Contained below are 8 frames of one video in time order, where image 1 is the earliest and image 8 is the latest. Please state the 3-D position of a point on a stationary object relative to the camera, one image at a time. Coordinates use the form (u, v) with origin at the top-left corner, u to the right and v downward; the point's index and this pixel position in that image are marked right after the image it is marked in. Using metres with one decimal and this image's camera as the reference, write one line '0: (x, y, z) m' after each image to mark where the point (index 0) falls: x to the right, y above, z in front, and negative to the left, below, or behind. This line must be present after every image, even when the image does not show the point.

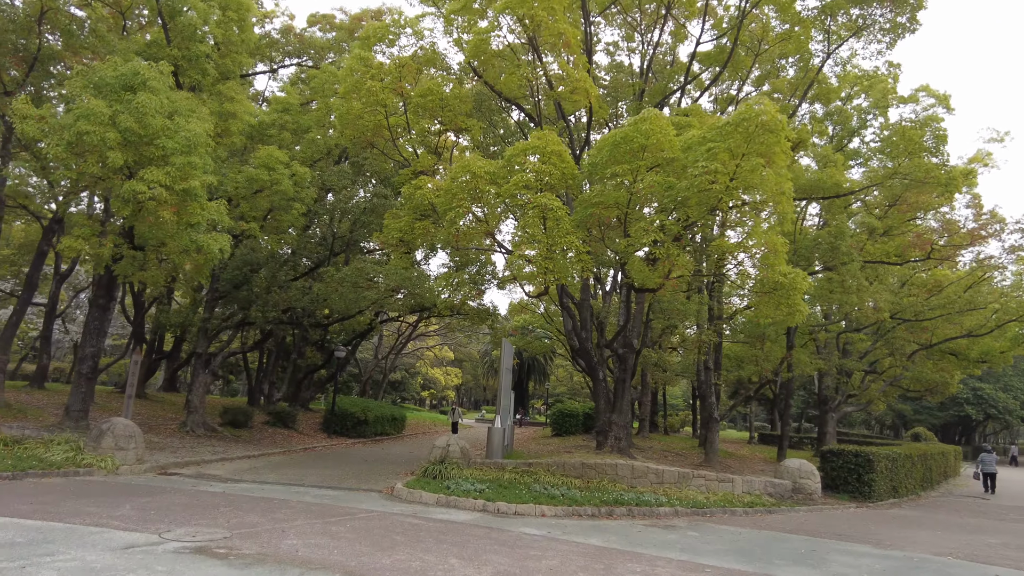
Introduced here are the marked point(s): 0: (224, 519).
0: (-3.3, -2.6, +7.4) m
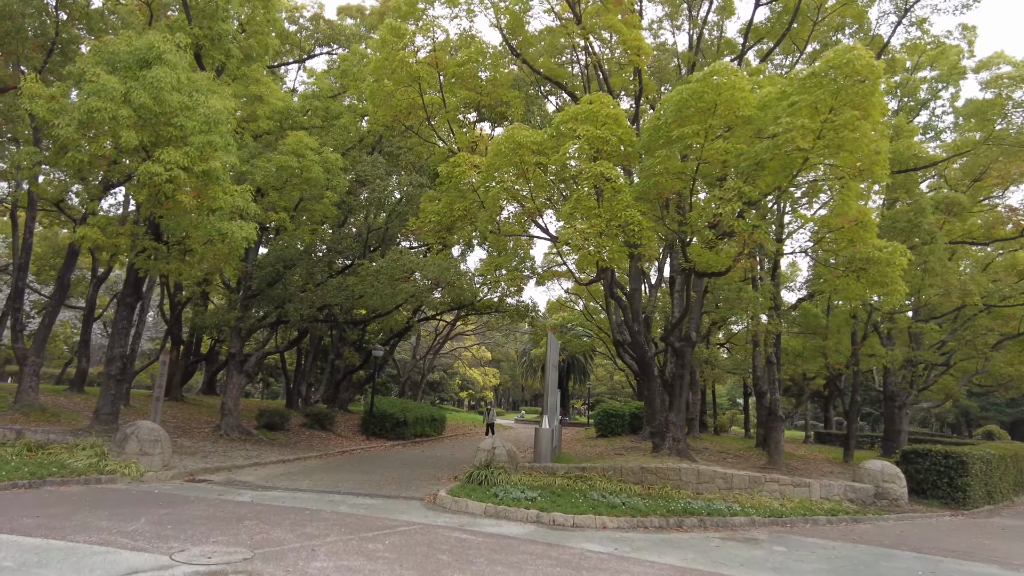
0: (-2.6, -2.5, +6.6) m
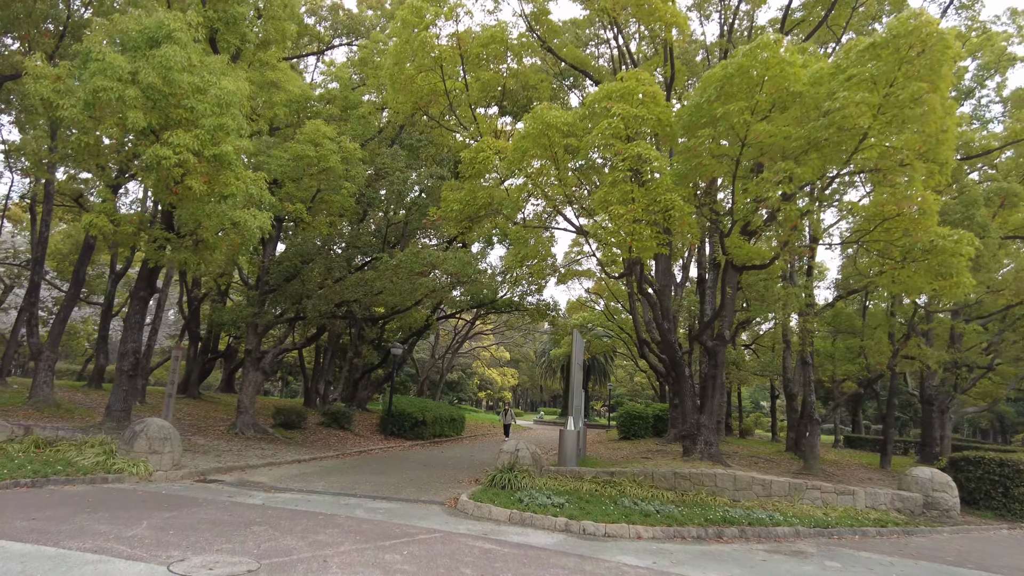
0: (-2.4, -2.4, +6.1) m
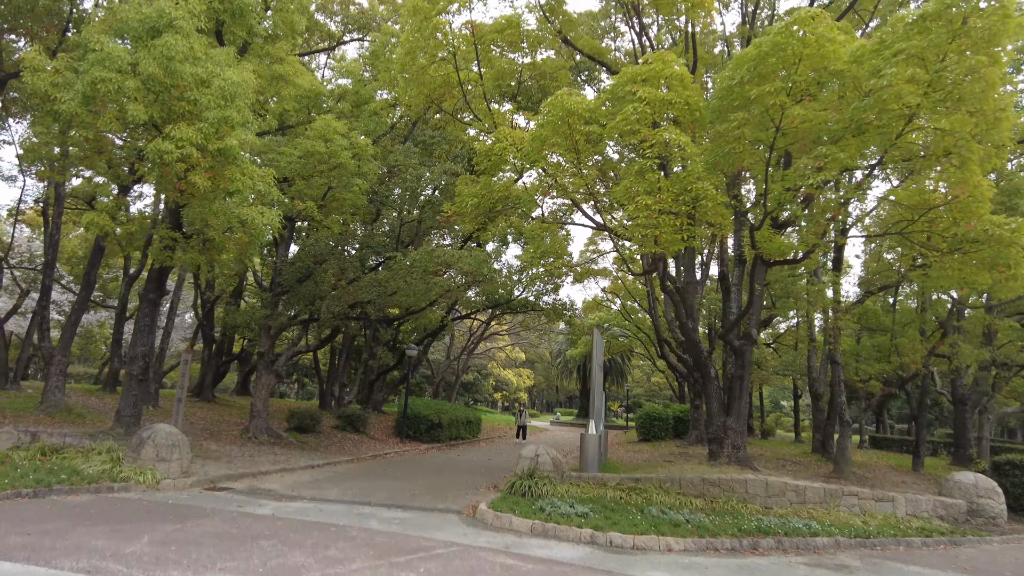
0: (-2.2, -2.4, +5.7) m
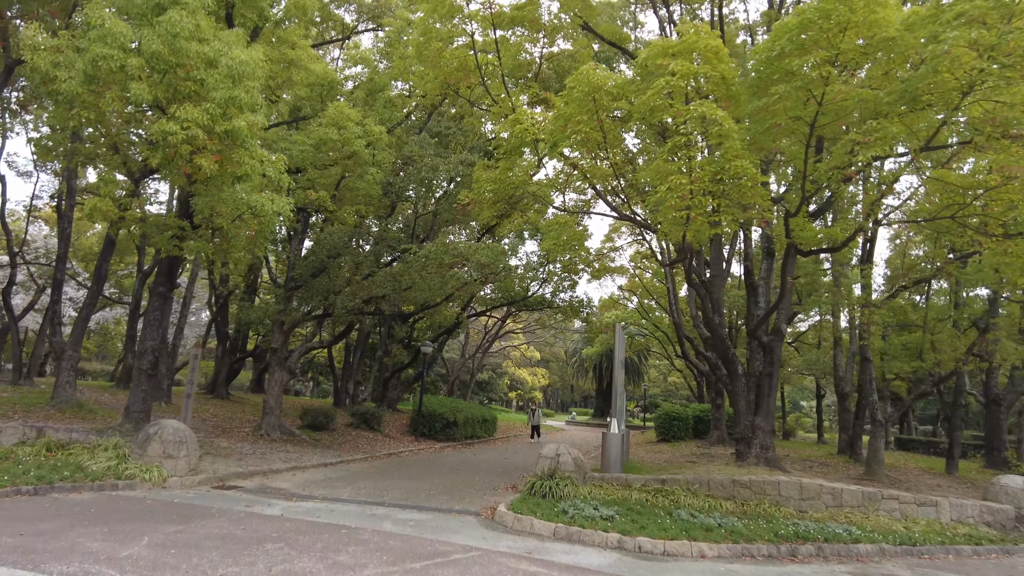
0: (-2.0, -2.2, +5.3) m
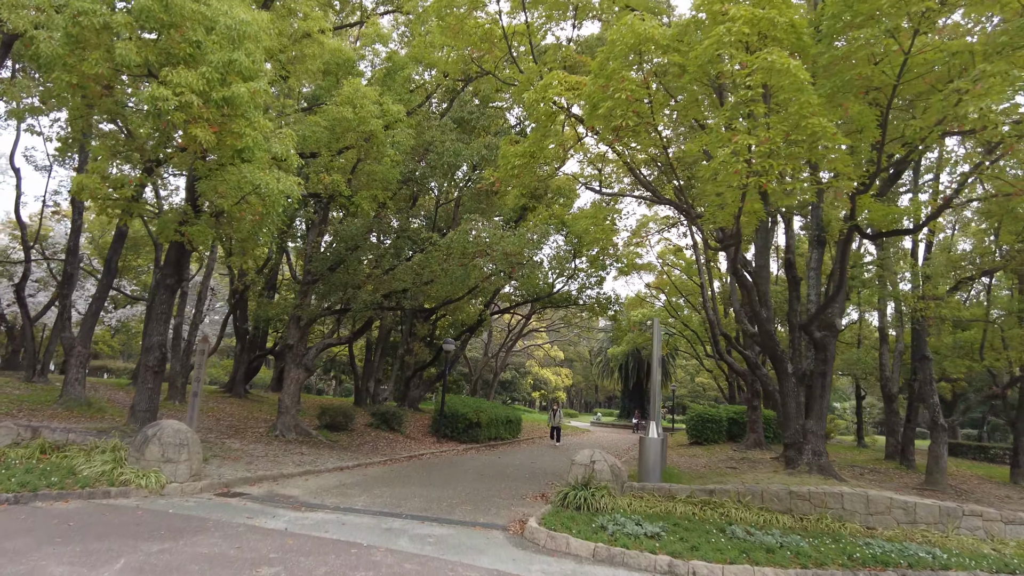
0: (-1.7, -2.1, +4.4) m
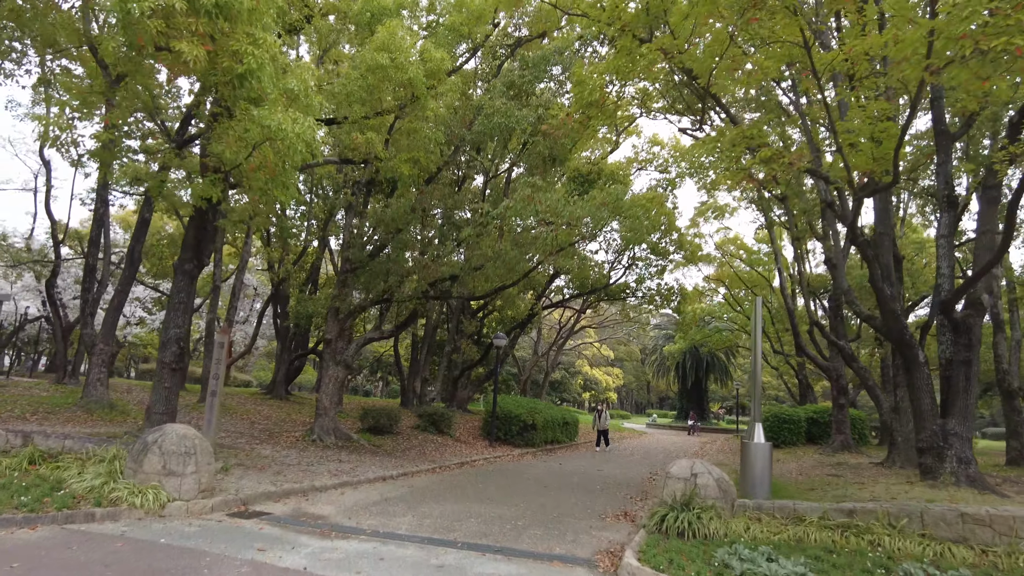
0: (-1.1, -1.7, +2.7) m
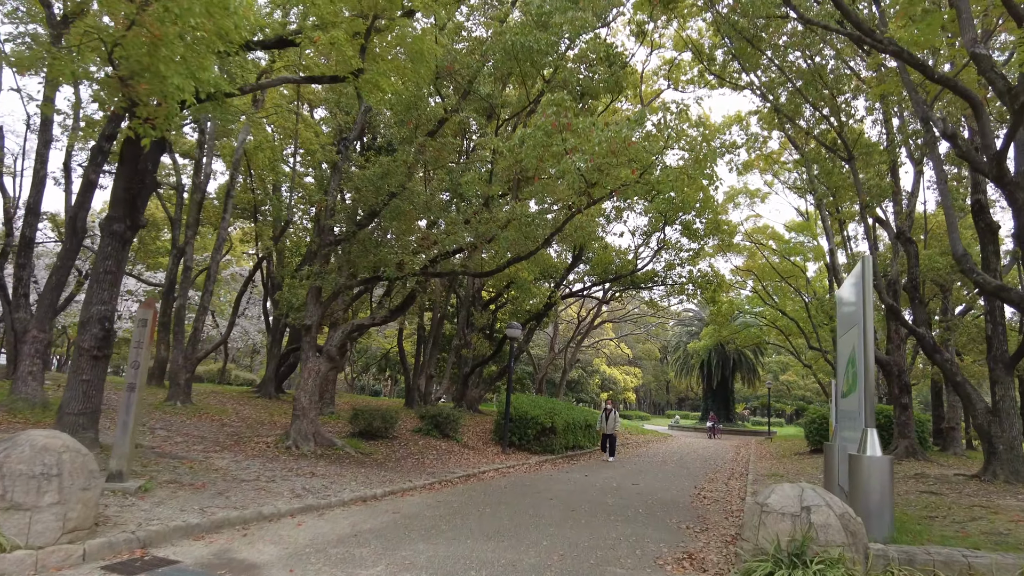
0: (-1.1, -1.3, +0.3) m
